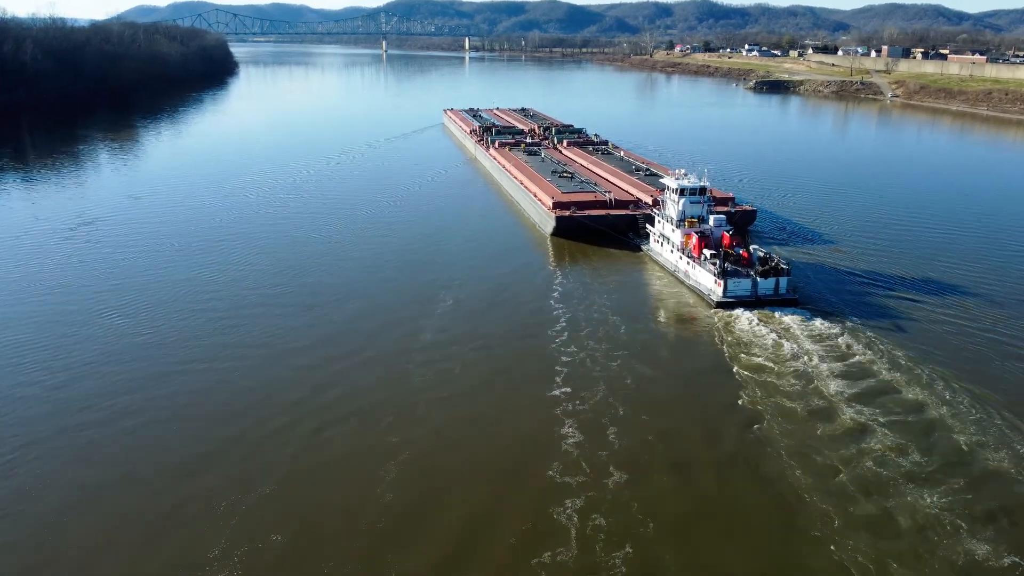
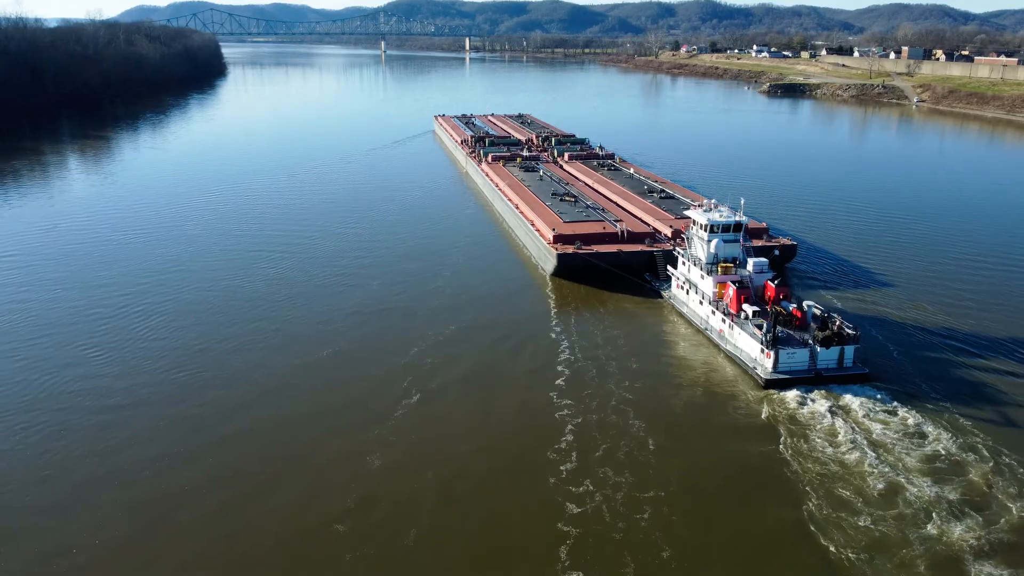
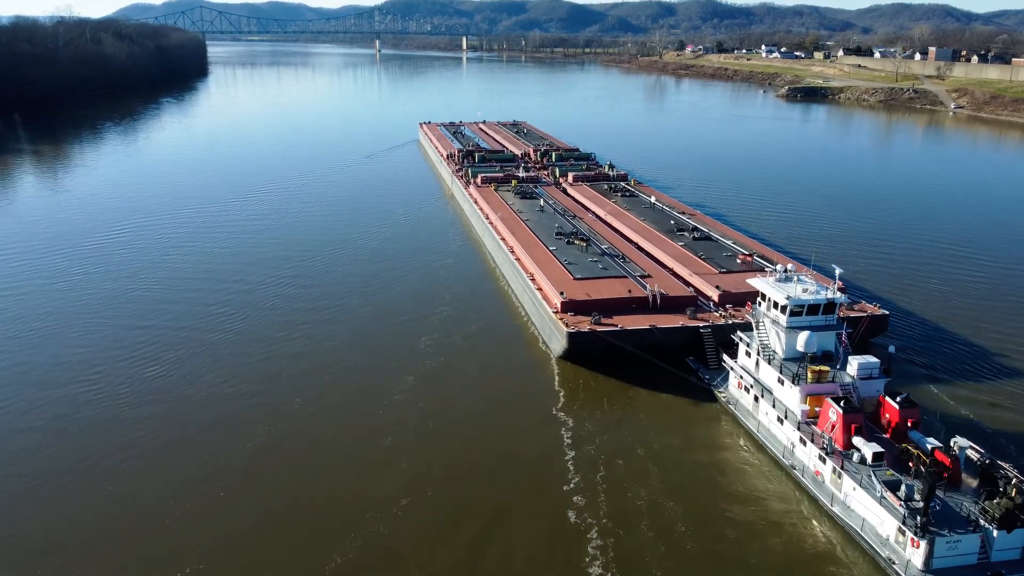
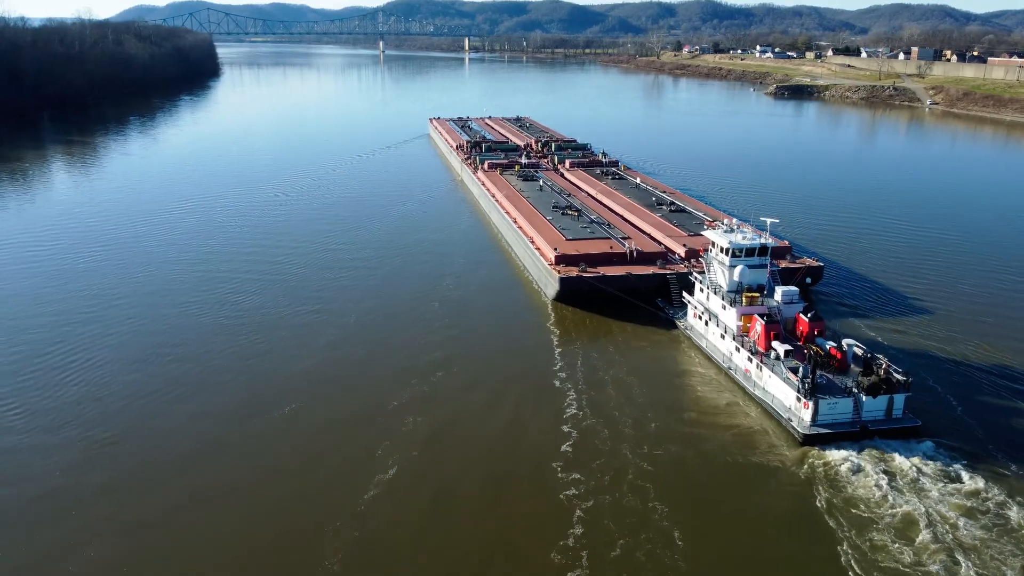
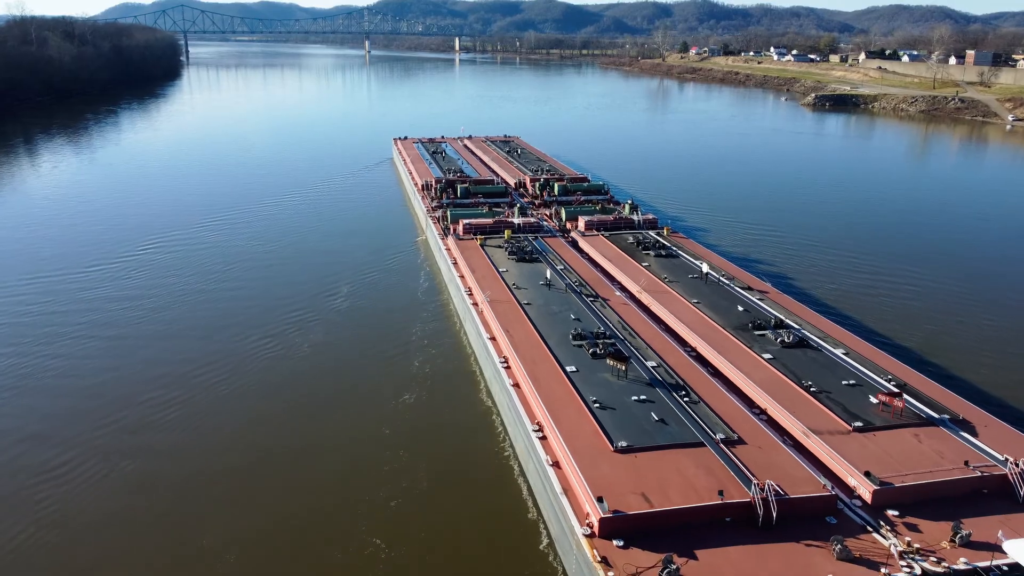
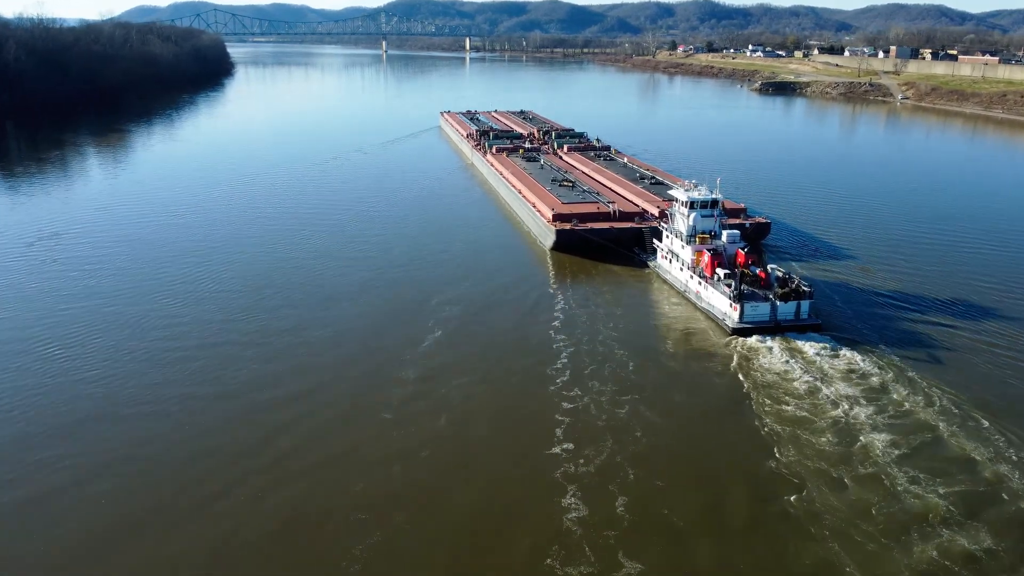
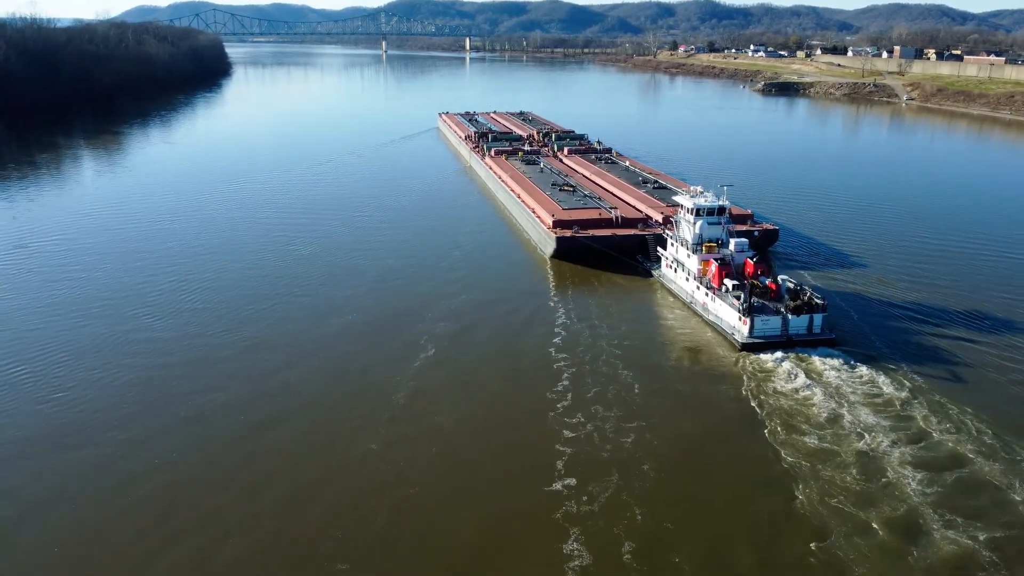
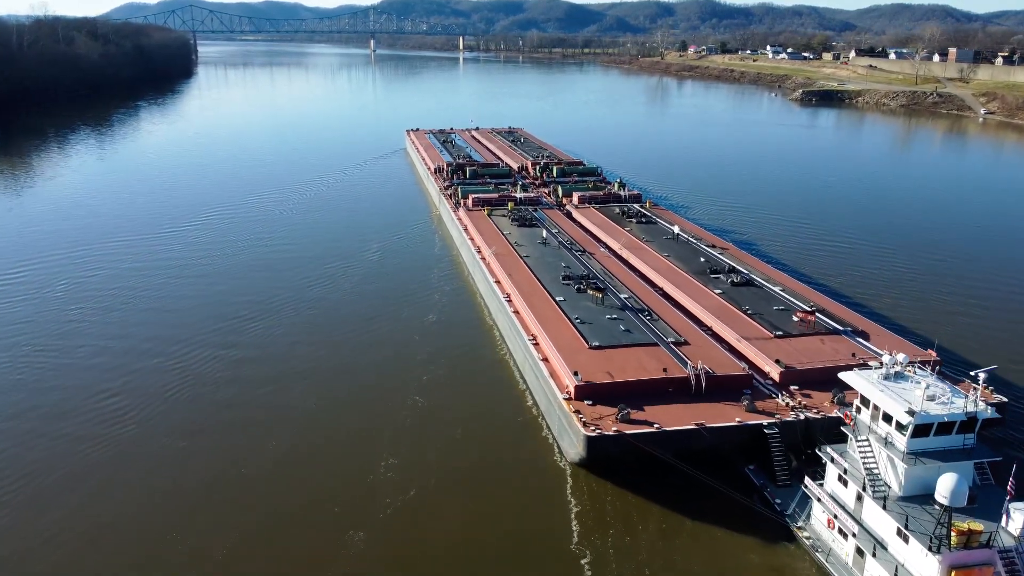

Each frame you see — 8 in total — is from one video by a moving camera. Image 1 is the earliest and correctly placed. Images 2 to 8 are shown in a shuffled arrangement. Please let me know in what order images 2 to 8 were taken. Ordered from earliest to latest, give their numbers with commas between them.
6, 7, 2, 4, 3, 8, 5
